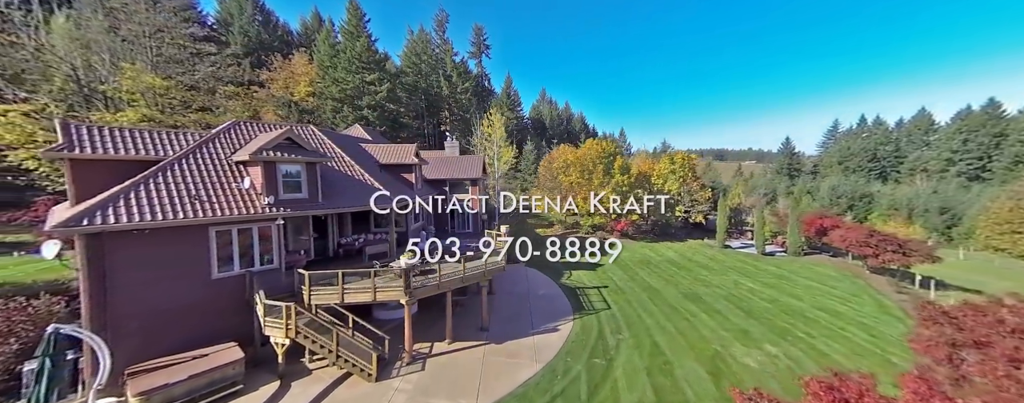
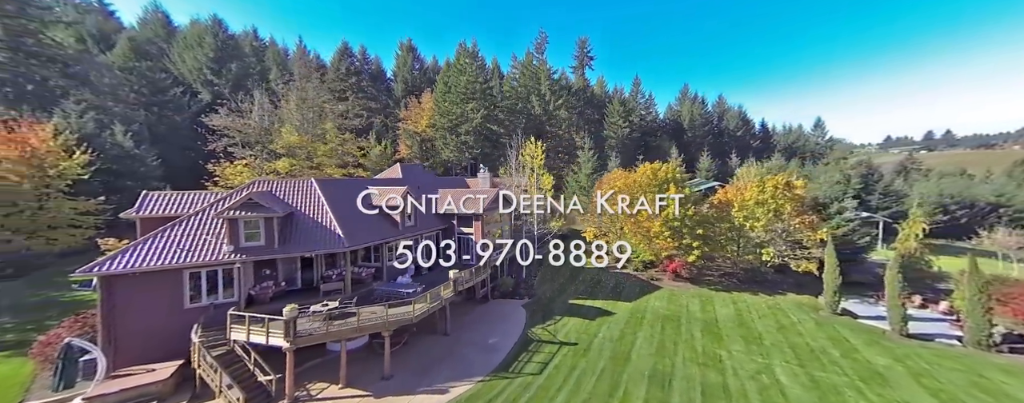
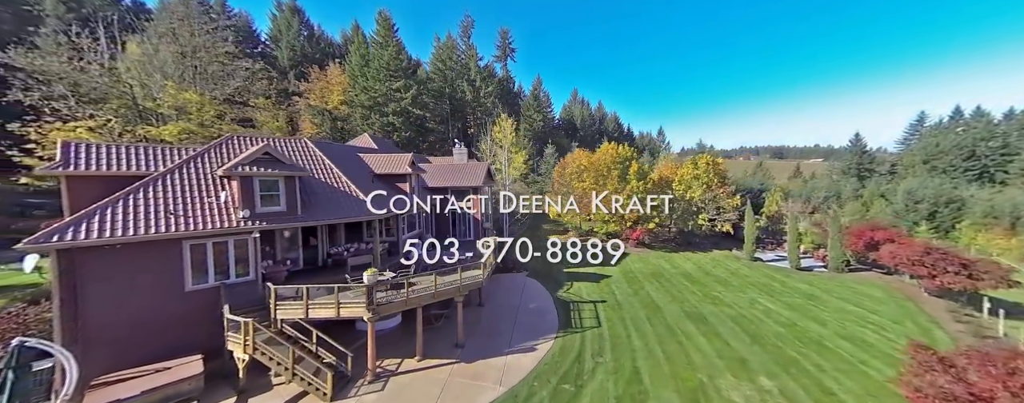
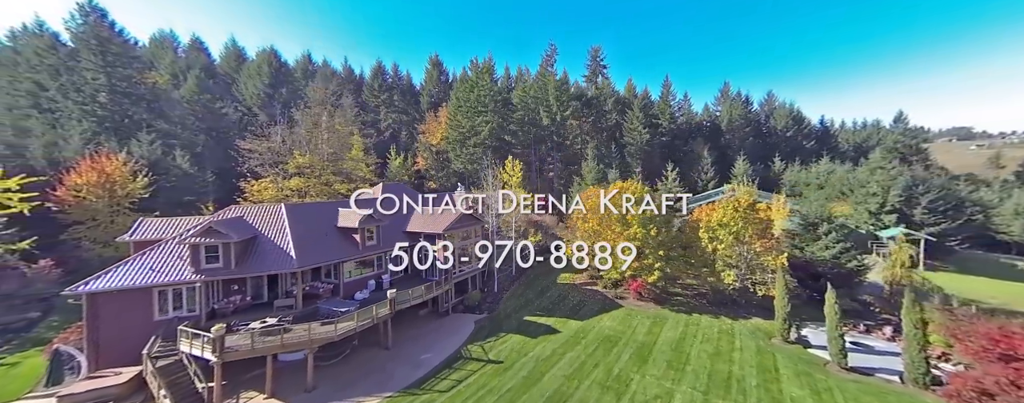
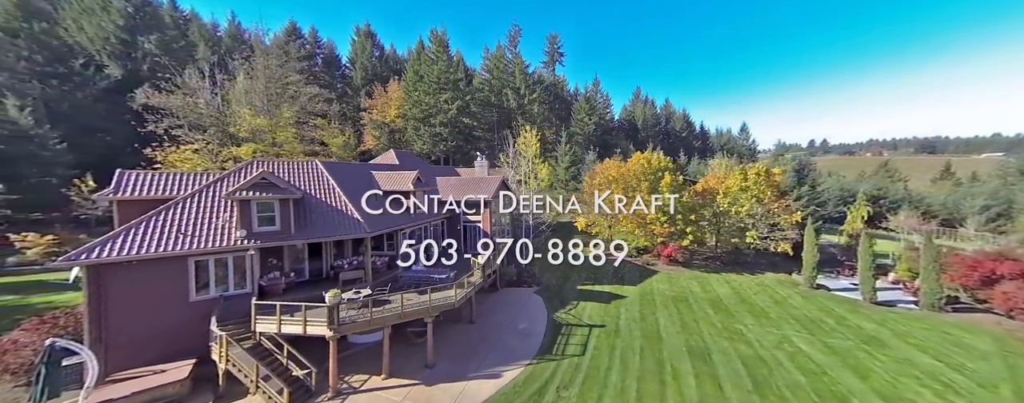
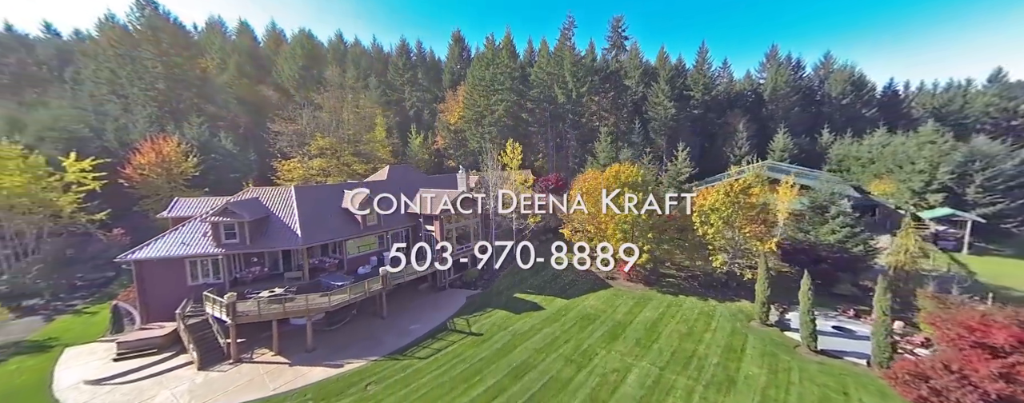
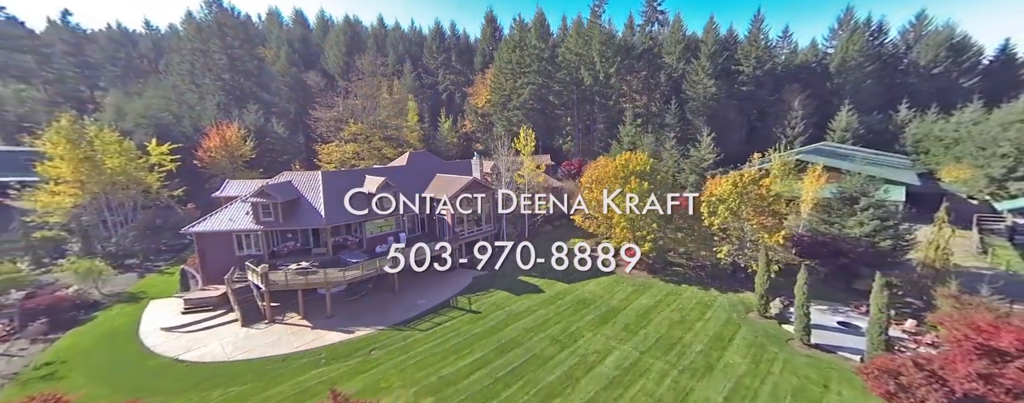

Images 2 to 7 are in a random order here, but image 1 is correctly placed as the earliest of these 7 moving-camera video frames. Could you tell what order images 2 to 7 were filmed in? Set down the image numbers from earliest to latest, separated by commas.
3, 5, 2, 4, 6, 7
